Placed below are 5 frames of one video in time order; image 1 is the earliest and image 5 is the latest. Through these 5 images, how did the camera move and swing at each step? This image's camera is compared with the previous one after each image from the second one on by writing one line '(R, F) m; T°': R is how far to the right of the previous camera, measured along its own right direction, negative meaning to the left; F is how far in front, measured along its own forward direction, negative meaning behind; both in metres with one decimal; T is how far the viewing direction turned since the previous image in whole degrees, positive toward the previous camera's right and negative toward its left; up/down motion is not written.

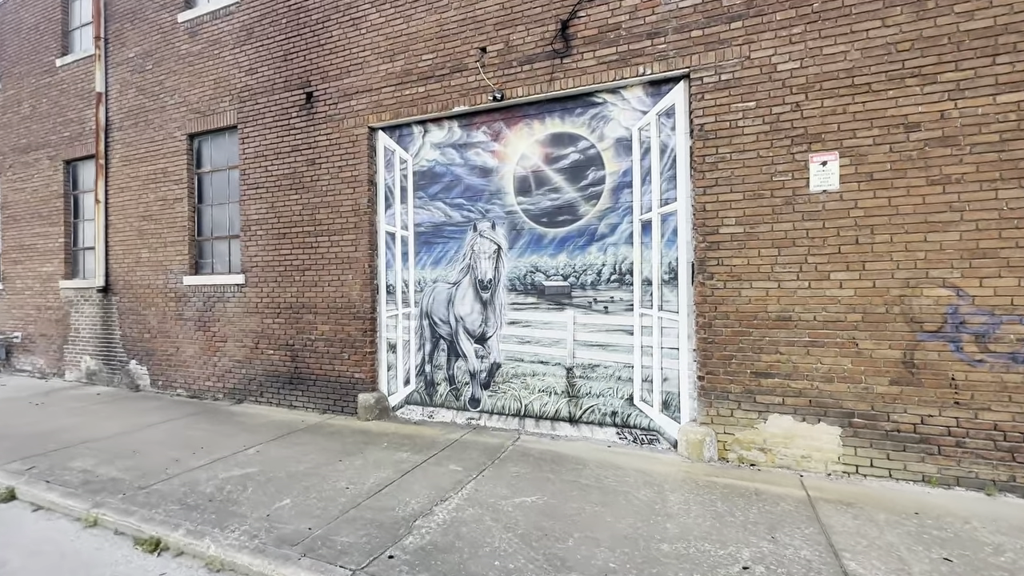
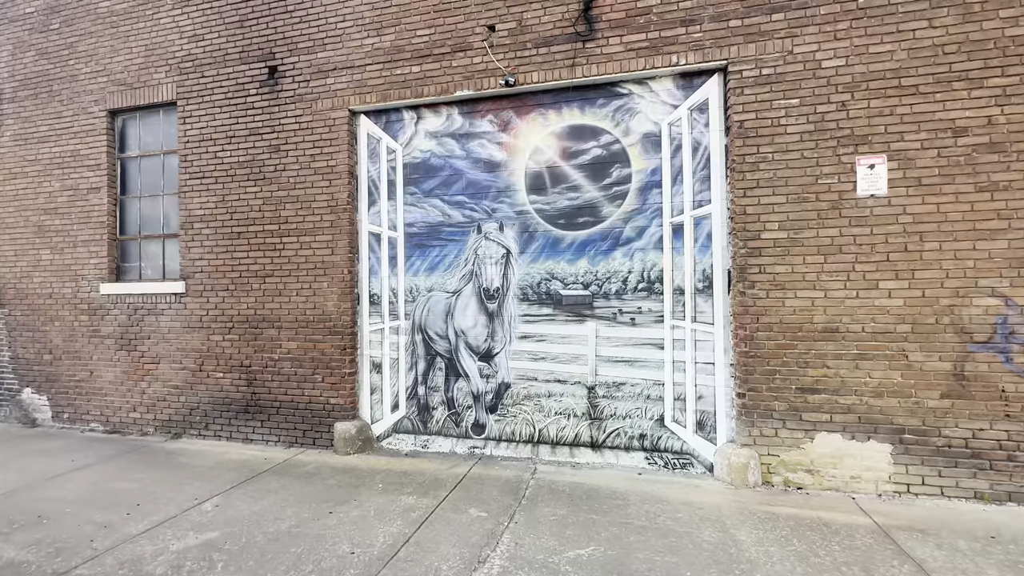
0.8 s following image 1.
(-0.8, +0.7) m; +8°
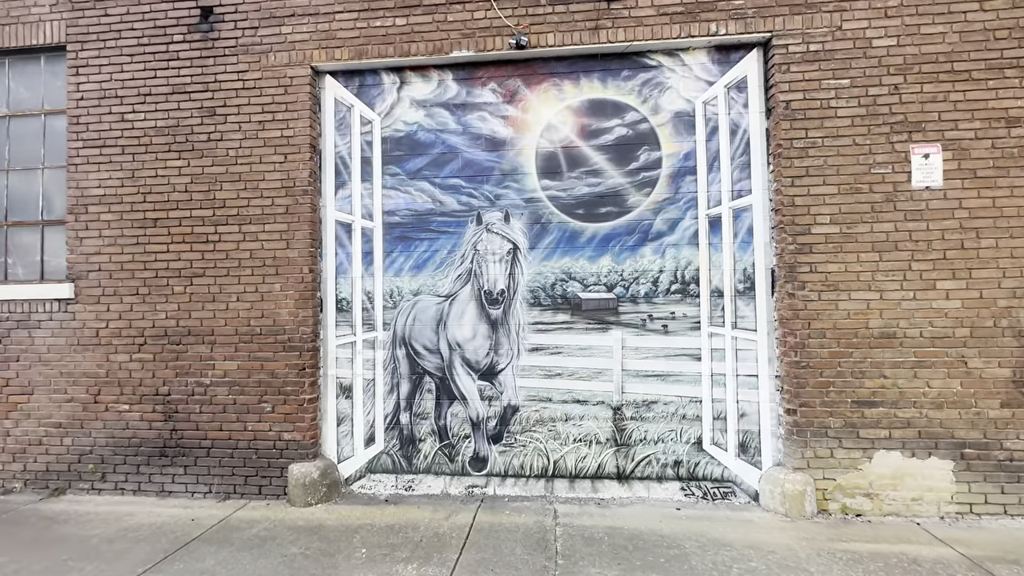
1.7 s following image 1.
(-0.7, +0.9) m; +8°
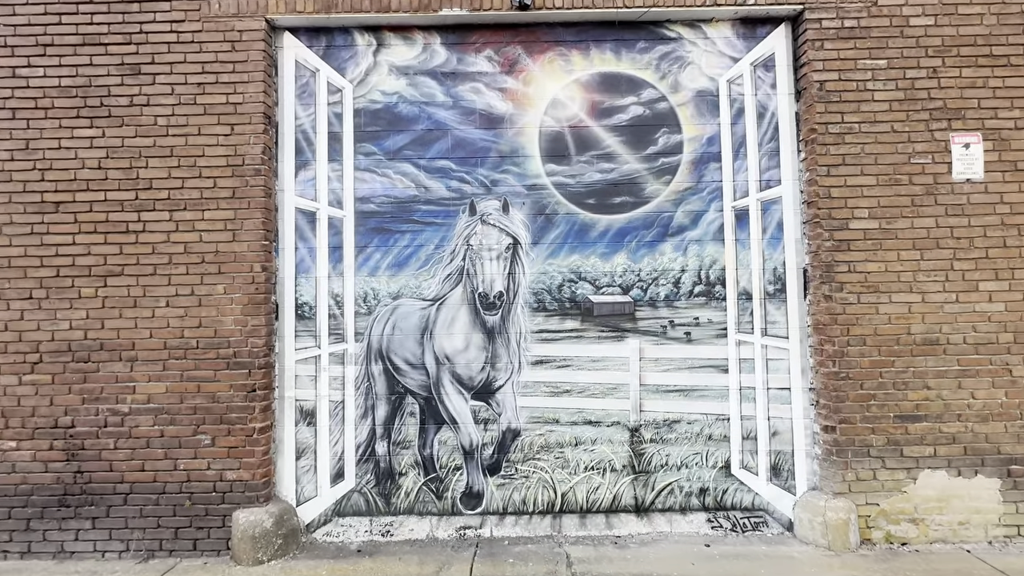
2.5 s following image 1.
(-0.3, +0.7) m; +5°
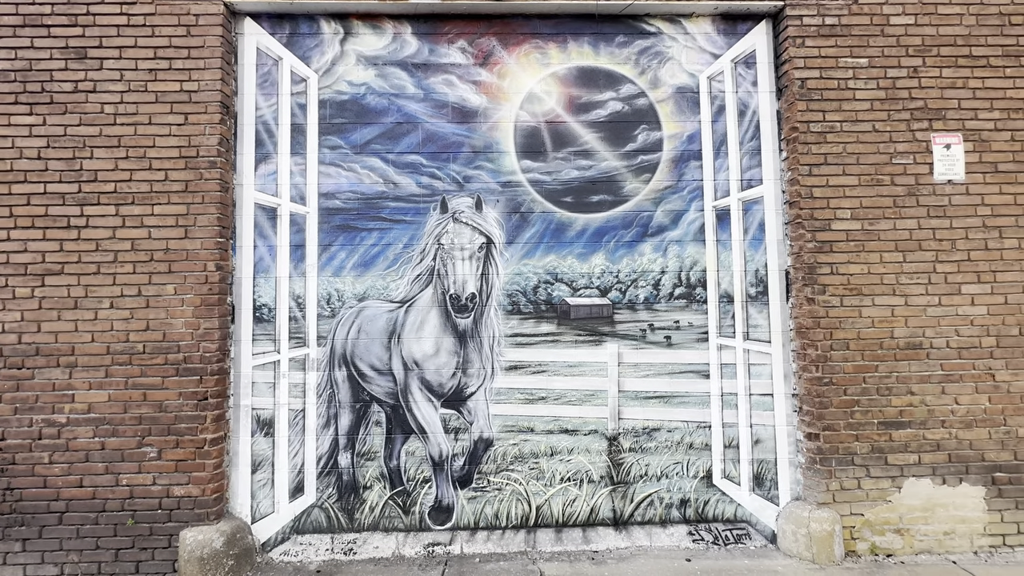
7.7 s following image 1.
(+0.1, +0.2) m; +2°
